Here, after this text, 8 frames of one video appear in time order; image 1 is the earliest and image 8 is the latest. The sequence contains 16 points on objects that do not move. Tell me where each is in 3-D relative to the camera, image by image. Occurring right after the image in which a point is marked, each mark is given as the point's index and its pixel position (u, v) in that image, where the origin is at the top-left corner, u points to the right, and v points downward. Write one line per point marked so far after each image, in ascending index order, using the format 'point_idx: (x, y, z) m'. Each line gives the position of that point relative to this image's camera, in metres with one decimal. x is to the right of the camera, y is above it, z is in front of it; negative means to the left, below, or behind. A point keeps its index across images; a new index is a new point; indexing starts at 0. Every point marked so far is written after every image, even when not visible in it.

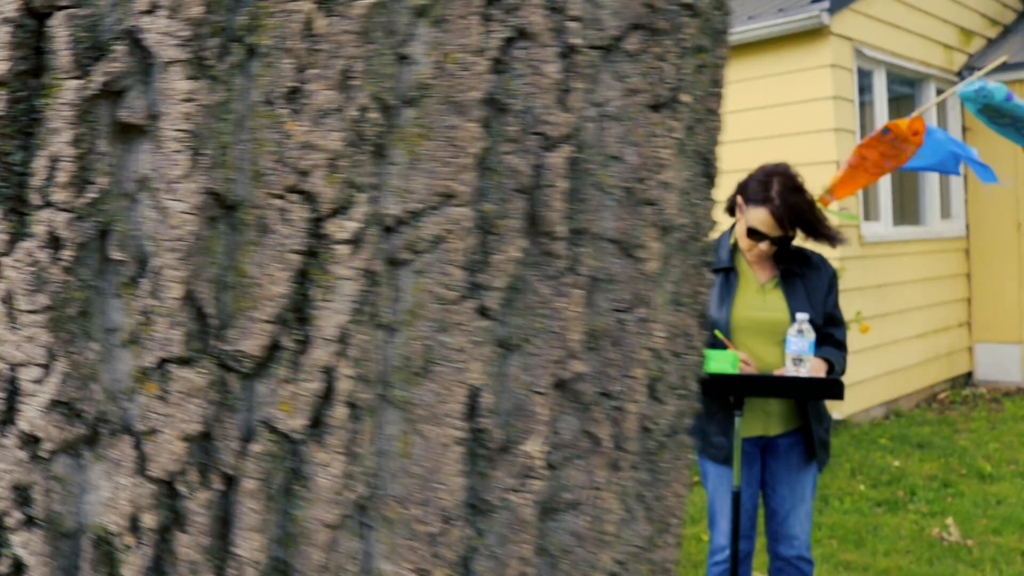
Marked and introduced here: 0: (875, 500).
0: (+1.7, -1.0, +5.1) m
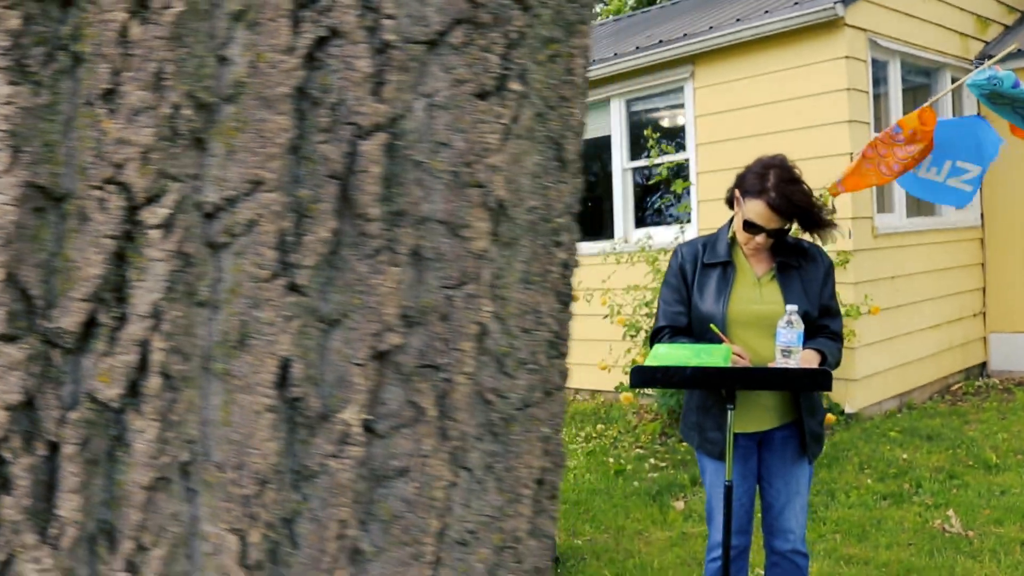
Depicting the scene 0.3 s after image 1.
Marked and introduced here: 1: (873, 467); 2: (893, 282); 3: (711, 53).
0: (+1.8, -1.0, +5.1) m
1: (+1.8, -0.9, +5.4) m
2: (+2.2, 0.0, +6.2) m
3: (+1.1, +1.3, +5.9) m
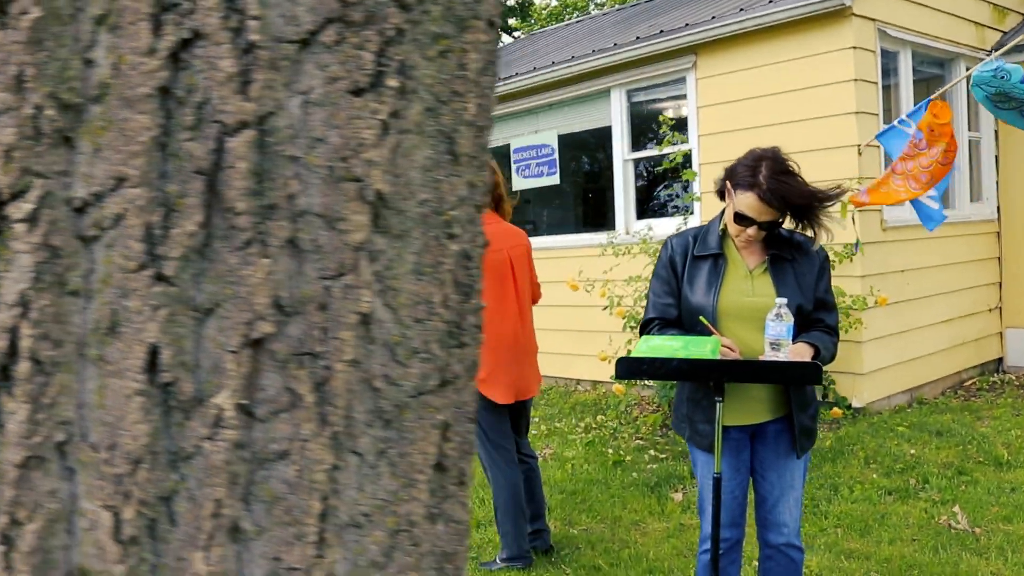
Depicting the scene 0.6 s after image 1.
0: (+1.8, -0.9, +5.1) m
1: (+1.8, -0.9, +5.4) m
2: (+2.2, +0.1, +6.2) m
3: (+1.2, +1.4, +5.9) m
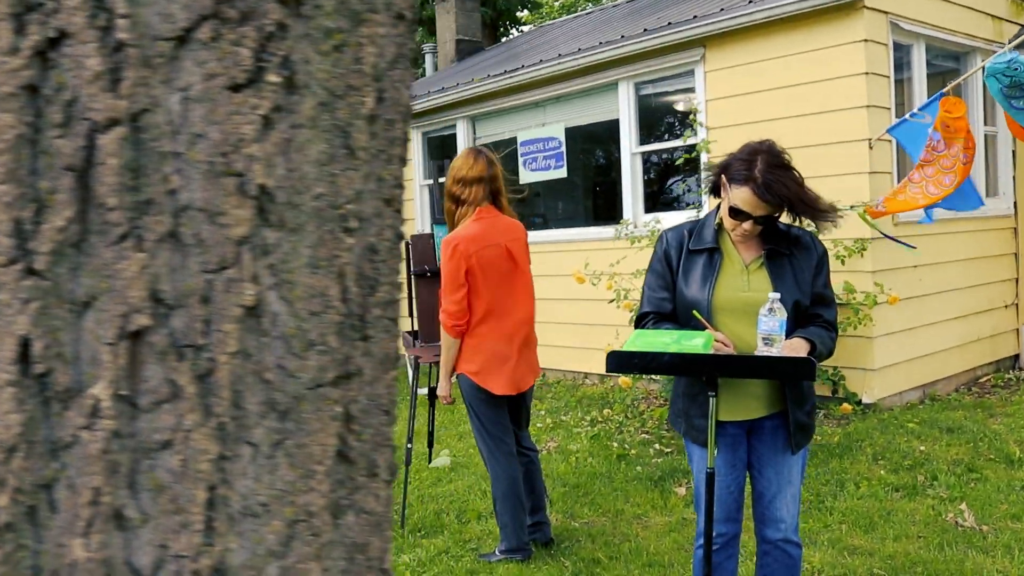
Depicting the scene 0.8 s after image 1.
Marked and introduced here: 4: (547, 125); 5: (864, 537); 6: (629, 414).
0: (+1.8, -0.9, +5.1) m
1: (+1.9, -0.8, +5.4) m
2: (+2.3, +0.1, +6.1) m
3: (+1.2, +1.4, +5.9) m
4: (+0.2, +1.1, +7.0) m
5: (+1.5, -1.0, +4.5) m
6: (+0.7, -0.7, +6.1) m
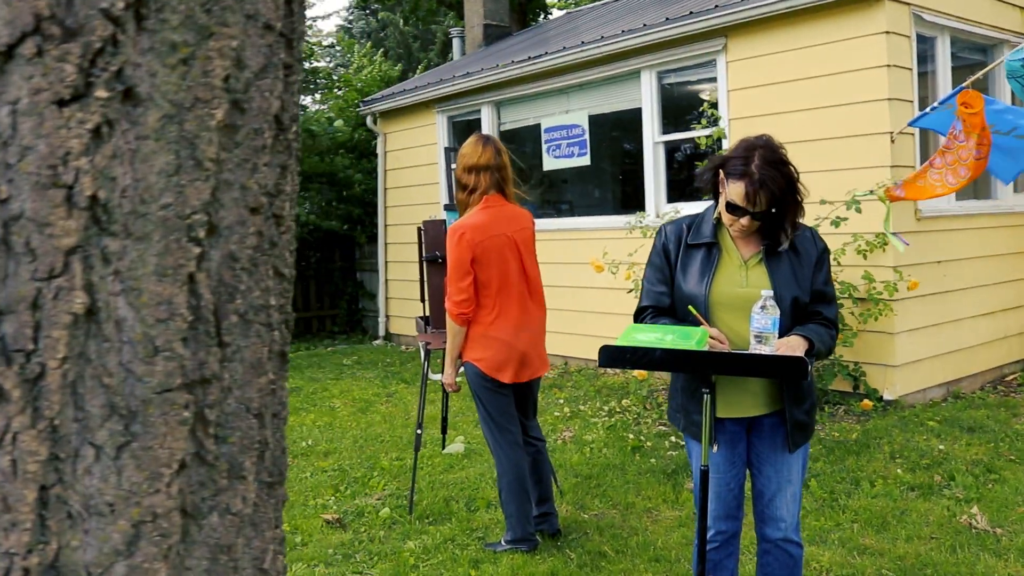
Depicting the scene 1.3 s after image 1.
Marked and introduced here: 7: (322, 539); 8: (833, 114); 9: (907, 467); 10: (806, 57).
0: (+1.8, -0.9, +5.0) m
1: (+1.9, -0.8, +5.3) m
2: (+2.4, +0.1, +6.0) m
3: (+1.3, +1.4, +5.8) m
4: (+0.4, +1.2, +7.0) m
5: (+1.5, -1.0, +4.5) m
6: (+0.8, -0.7, +6.1) m
7: (-0.8, -1.1, +4.5) m
8: (+1.6, +0.9, +5.5) m
9: (+1.9, -0.9, +5.2) m
10: (+1.6, +1.2, +5.7) m
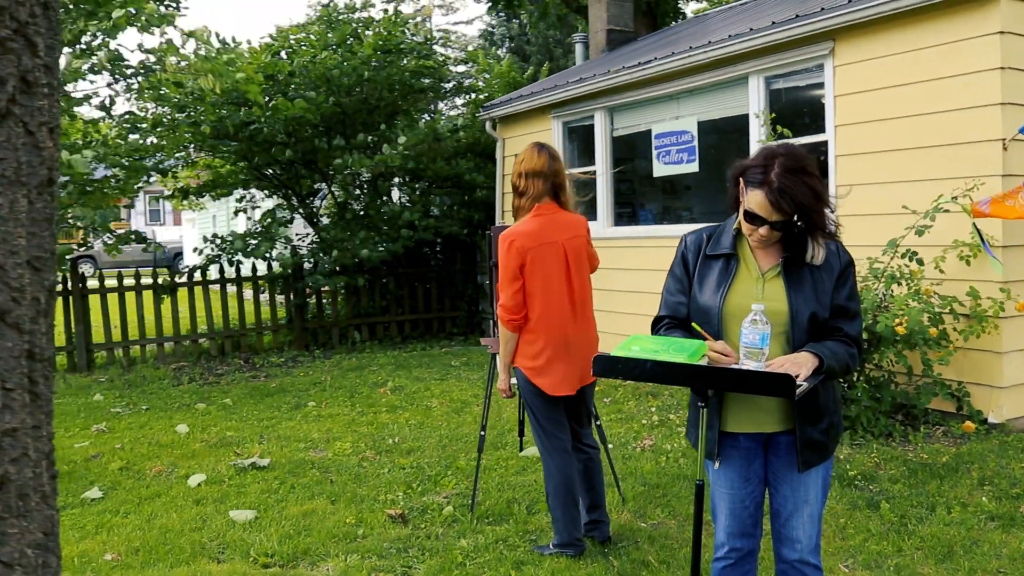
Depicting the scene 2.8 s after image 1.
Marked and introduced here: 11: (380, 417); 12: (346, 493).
0: (+2.1, -1.0, +4.7) m
1: (+2.3, -0.9, +5.0) m
2: (+2.9, 0.0, +5.6) m
3: (+1.8, +1.4, +5.7) m
4: (+1.1, +1.1, +7.0) m
5: (+1.7, -1.1, +4.3) m
6: (+1.3, -0.7, +6.0) m
7: (-0.6, -1.1, +4.8) m
8: (+2.1, +0.8, +5.3) m
9: (+2.2, -0.9, +4.9) m
10: (+2.0, +1.2, +5.5) m
11: (-0.8, -0.8, +6.4) m
12: (-0.8, -1.0, +5.3) m
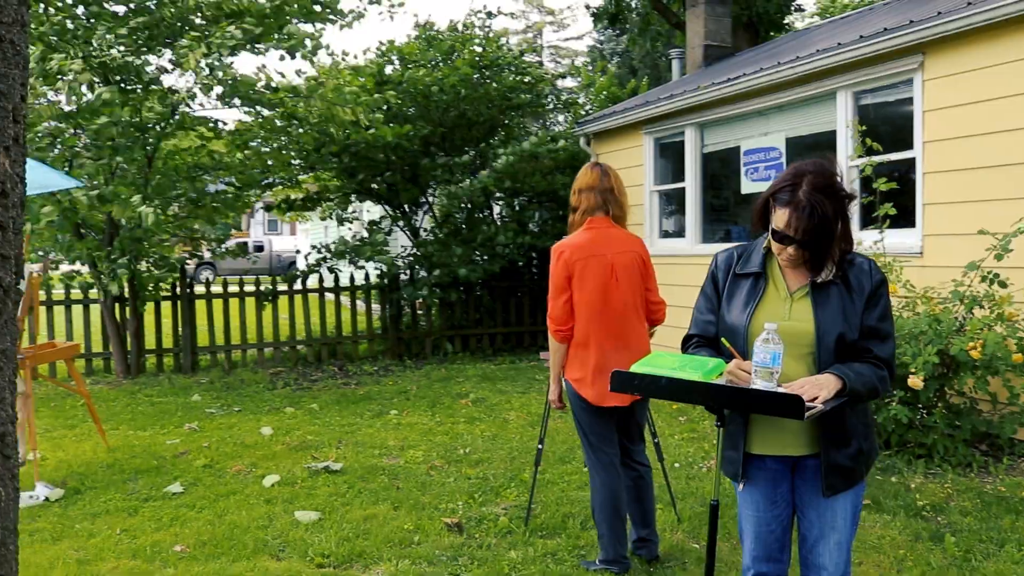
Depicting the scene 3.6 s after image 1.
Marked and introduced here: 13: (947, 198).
0: (+2.3, -1.1, +4.5) m
1: (+2.5, -1.0, +4.8) m
2: (+3.2, -0.1, +5.3) m
3: (+2.2, +1.2, +5.5) m
4: (+1.7, +1.0, +6.9) m
5: (+1.8, -1.2, +4.1) m
6: (+1.7, -0.8, +5.9) m
7: (-0.3, -1.2, +4.9) m
8: (+2.4, +0.7, +5.1) m
9: (+2.4, -1.1, +4.6) m
10: (+2.4, +1.0, +5.3) m
11: (-0.3, -0.8, +6.5) m
12: (-0.5, -1.1, +5.4) m
13: (+2.3, +0.5, +5.6) m
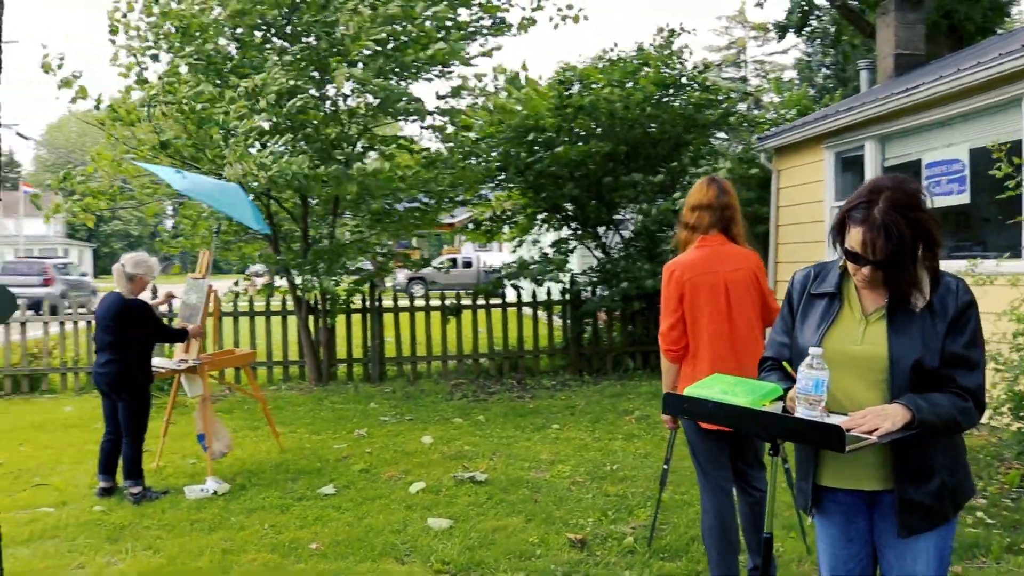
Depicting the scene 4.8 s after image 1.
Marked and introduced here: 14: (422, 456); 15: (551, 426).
0: (+2.7, -1.2, +3.8) m
1: (+2.9, -1.1, +4.1) m
2: (+3.7, -0.2, +4.4) m
3: (+2.8, +1.2, +4.9) m
4: (+2.7, +0.9, +6.4) m
5: (+2.1, -1.3, +3.6) m
6: (+2.4, -0.9, +5.3) m
7: (+0.2, -1.2, +4.9) m
8: (+2.9, +0.6, +4.4) m
9: (+2.8, -1.1, +4.0) m
10: (+3.0, +0.9, +4.6) m
11: (+0.6, -0.9, +6.4) m
12: (+0.2, -1.1, +5.4) m
13: (+2.9, +0.4, +5.0) m
14: (-0.5, -1.0, +6.3) m
15: (+0.3, -0.9, +6.8) m
